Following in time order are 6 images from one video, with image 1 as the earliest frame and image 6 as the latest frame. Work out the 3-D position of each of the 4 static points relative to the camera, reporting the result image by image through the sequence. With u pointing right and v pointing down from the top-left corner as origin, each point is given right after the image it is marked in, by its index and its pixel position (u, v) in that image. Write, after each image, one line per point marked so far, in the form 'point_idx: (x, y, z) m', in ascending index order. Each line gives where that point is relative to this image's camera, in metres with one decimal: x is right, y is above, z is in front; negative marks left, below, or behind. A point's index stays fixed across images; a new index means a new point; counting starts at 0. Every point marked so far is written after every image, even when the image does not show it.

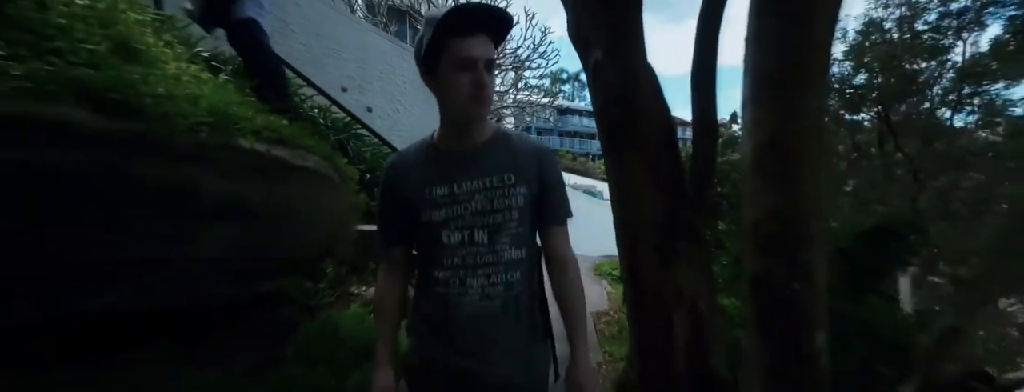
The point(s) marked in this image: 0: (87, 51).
0: (-2.2, +0.7, +2.2) m
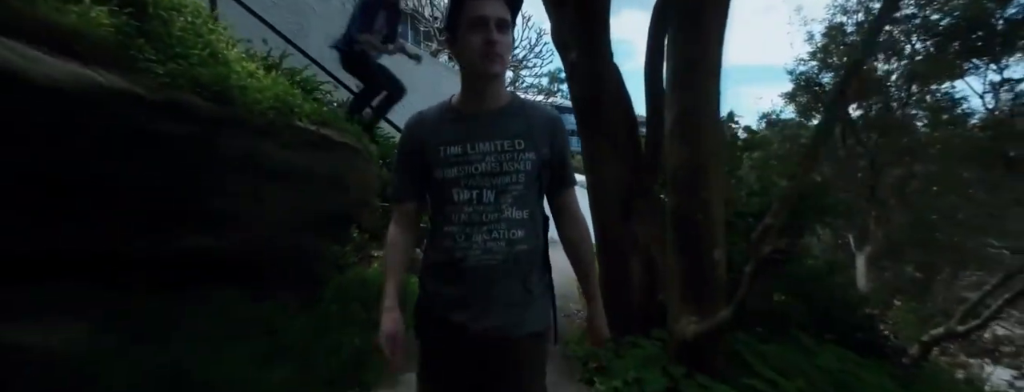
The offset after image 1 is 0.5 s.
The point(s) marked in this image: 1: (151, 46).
0: (-2.4, +1.0, +3.1) m
1: (-2.4, +0.9, +2.7) m
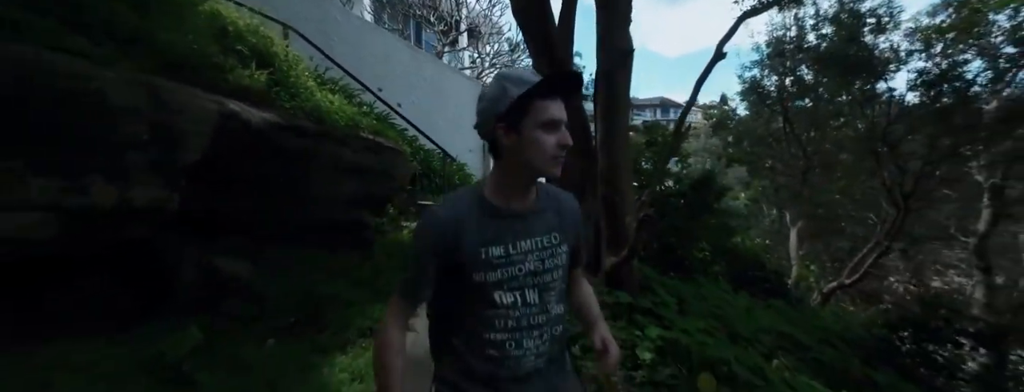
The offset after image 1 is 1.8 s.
0: (-2.5, +1.2, +4.8) m
1: (-2.5, +1.1, +4.4) m
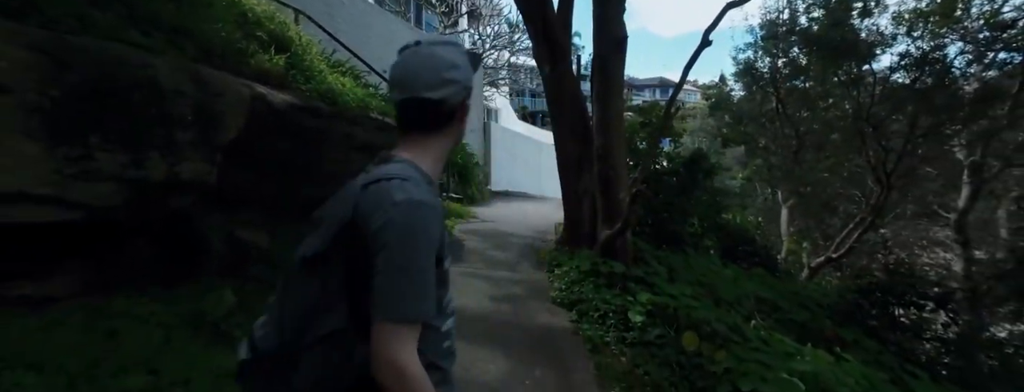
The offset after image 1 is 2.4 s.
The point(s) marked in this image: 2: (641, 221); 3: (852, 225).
0: (-2.4, +1.4, +5.1) m
1: (-2.5, +1.3, +4.7) m
2: (+2.1, -0.4, +6.9) m
3: (+7.5, -0.6, +9.5) m
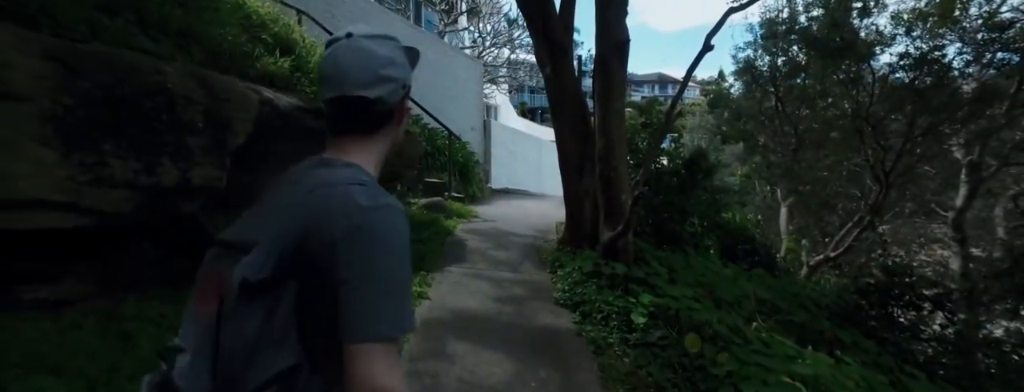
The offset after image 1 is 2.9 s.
0: (-2.4, +1.4, +5.1) m
1: (-2.5, +1.3, +4.7) m
2: (+2.1, -0.4, +7.0) m
3: (+7.5, -0.6, +9.5) m
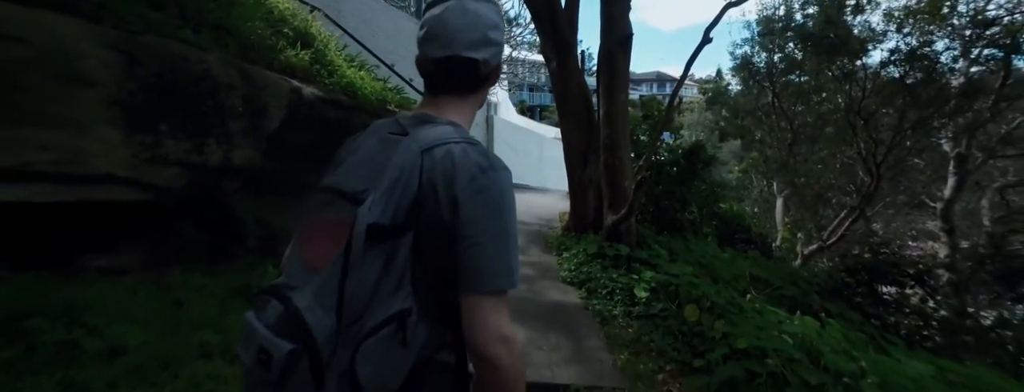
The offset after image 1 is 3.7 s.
0: (-2.3, +1.6, +5.4) m
1: (-2.4, +1.4, +5.0) m
2: (+2.2, -0.2, +7.3) m
3: (+7.6, -0.4, +9.9) m
